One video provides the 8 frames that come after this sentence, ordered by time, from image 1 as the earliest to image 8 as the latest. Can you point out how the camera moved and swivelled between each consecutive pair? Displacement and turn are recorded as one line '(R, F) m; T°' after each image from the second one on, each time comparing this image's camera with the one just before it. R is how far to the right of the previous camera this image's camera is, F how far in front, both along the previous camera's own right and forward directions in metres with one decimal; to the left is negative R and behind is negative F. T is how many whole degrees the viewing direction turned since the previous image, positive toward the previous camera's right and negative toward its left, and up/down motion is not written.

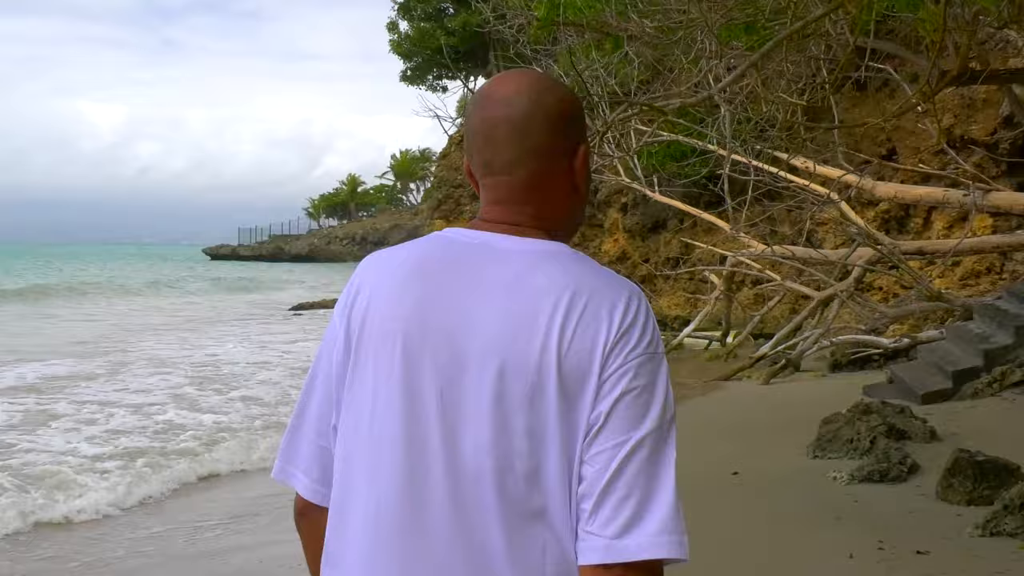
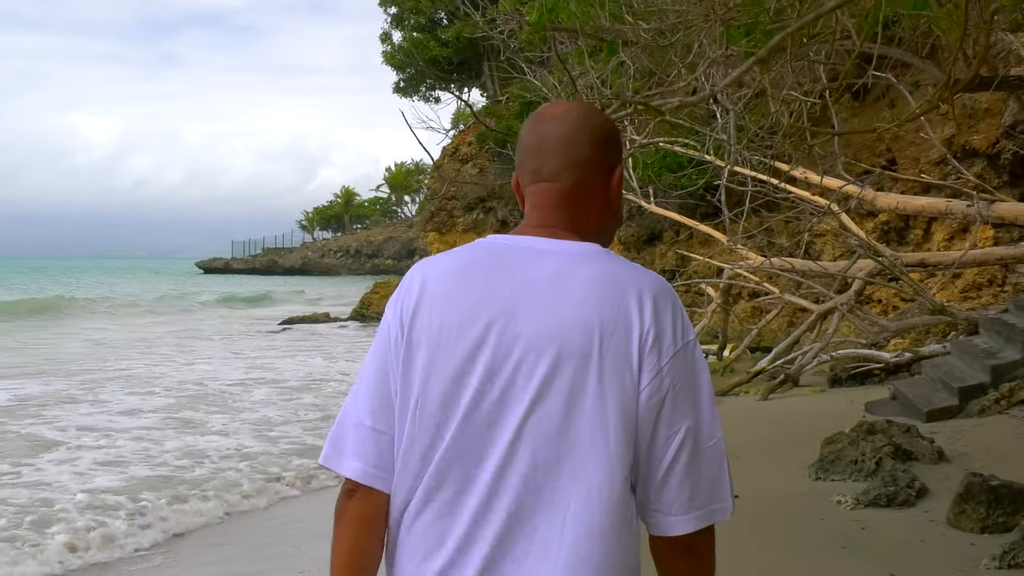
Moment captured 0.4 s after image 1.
(0.0, +0.2) m; 0°
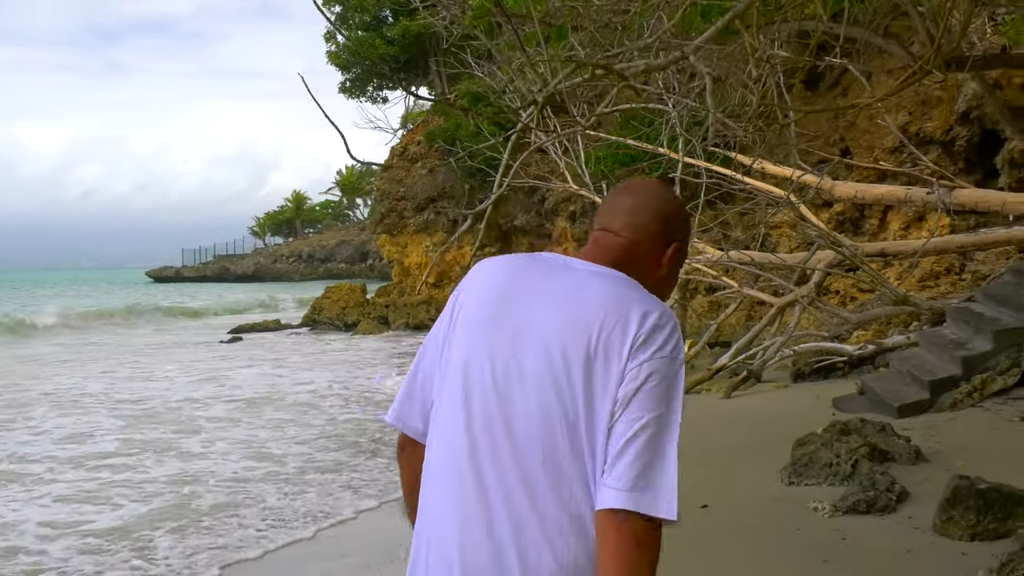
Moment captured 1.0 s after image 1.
(0.0, +0.3) m; +2°
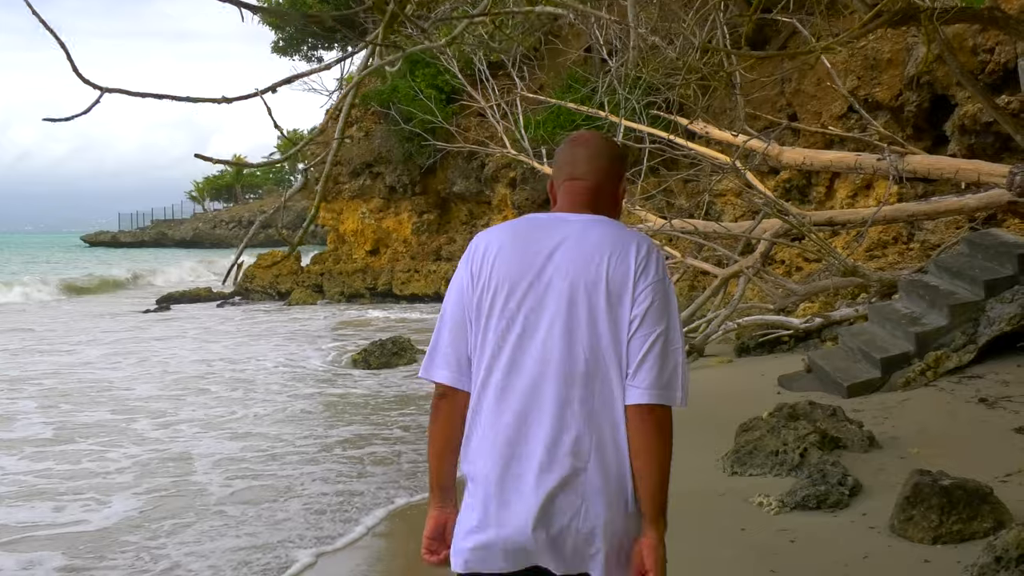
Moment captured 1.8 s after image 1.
(+0.1, +0.5) m; +3°
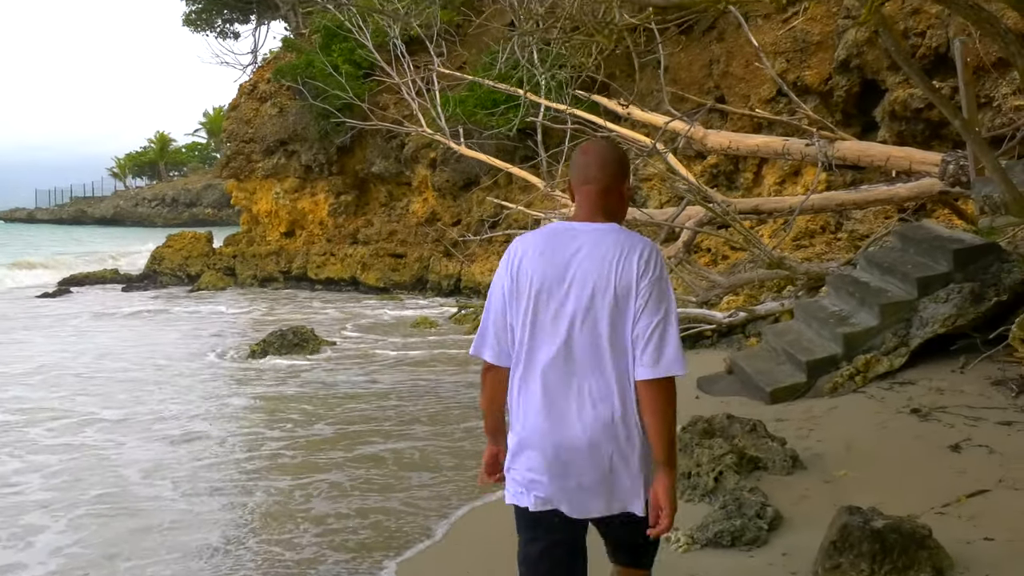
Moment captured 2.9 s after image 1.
(+0.2, +0.5) m; +3°
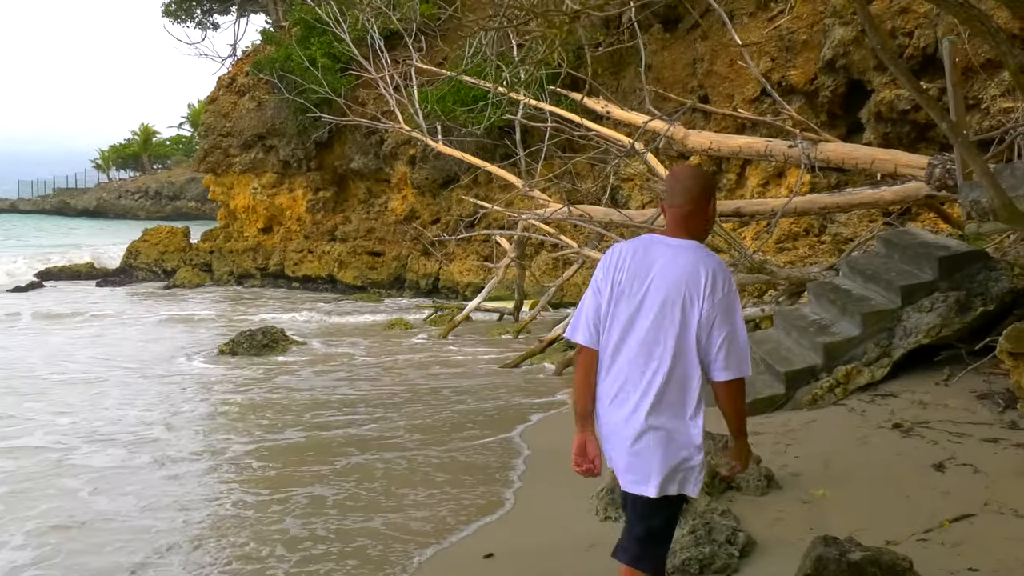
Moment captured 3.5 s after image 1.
(+0.1, +0.2) m; +1°
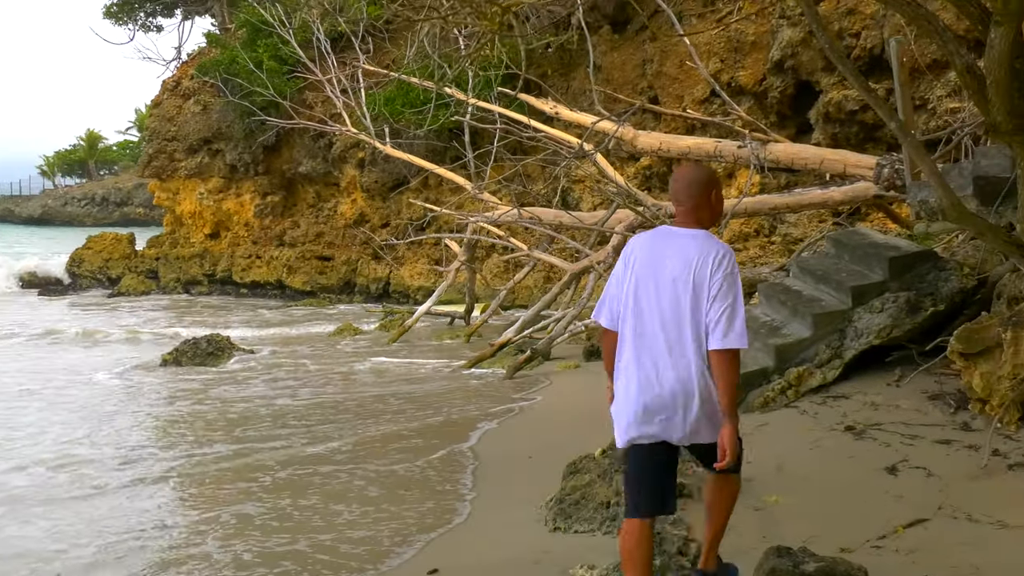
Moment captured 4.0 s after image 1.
(0.0, +0.1) m; +2°
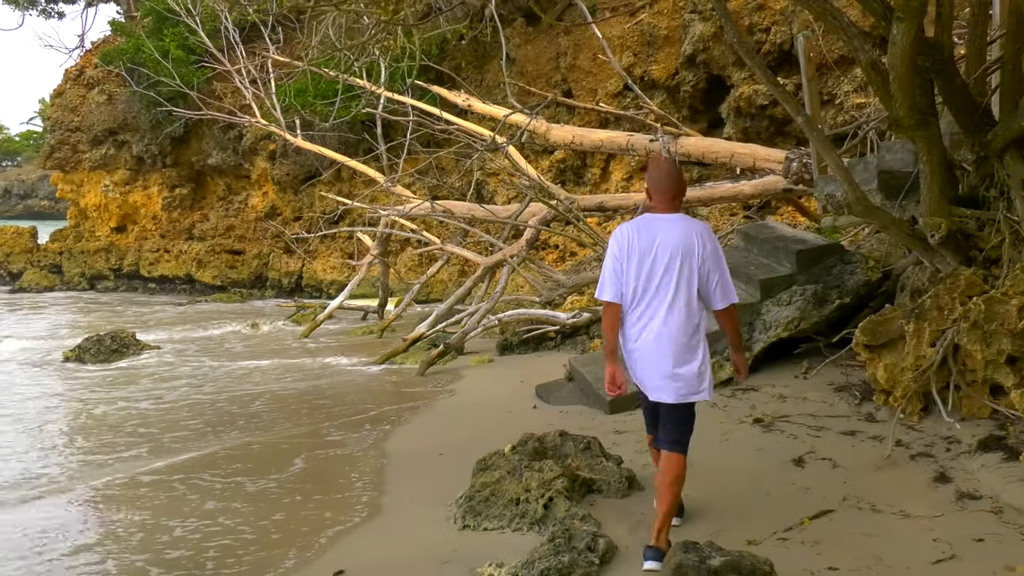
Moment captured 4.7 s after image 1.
(0.0, +0.1) m; +4°
